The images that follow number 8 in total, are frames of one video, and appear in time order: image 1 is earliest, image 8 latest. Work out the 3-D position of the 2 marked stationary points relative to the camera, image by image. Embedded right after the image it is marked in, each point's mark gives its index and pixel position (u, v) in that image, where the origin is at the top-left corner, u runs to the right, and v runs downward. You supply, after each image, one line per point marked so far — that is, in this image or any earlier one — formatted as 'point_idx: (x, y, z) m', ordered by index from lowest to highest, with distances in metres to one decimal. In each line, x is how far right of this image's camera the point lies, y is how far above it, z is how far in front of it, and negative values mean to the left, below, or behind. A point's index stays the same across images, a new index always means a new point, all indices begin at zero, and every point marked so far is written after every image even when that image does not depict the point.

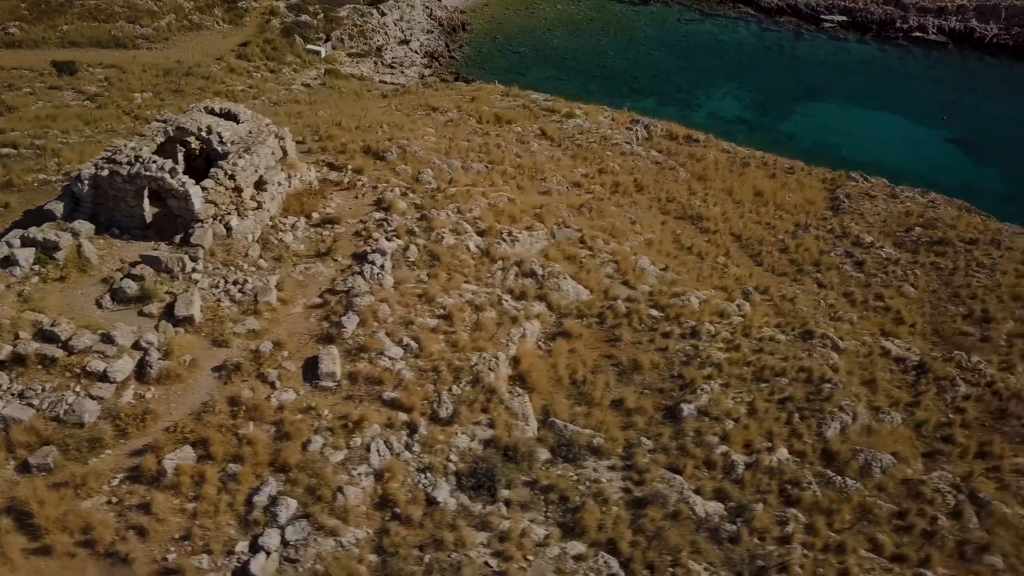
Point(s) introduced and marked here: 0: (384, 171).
0: (-2.9, +2.7, +18.6) m
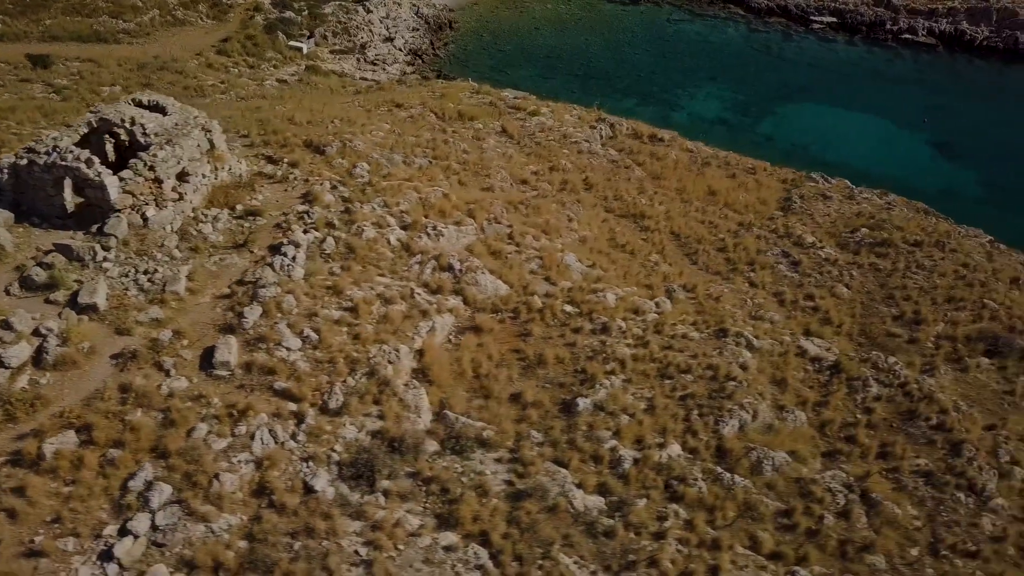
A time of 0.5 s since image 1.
0: (-4.4, +2.8, +18.7) m
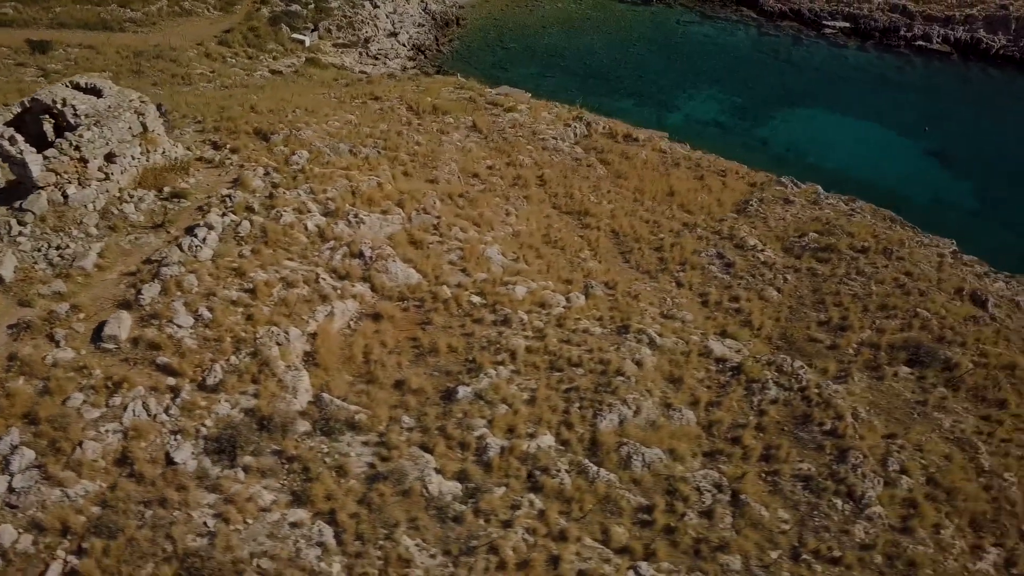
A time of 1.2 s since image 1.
0: (-5.9, +3.2, +19.1) m
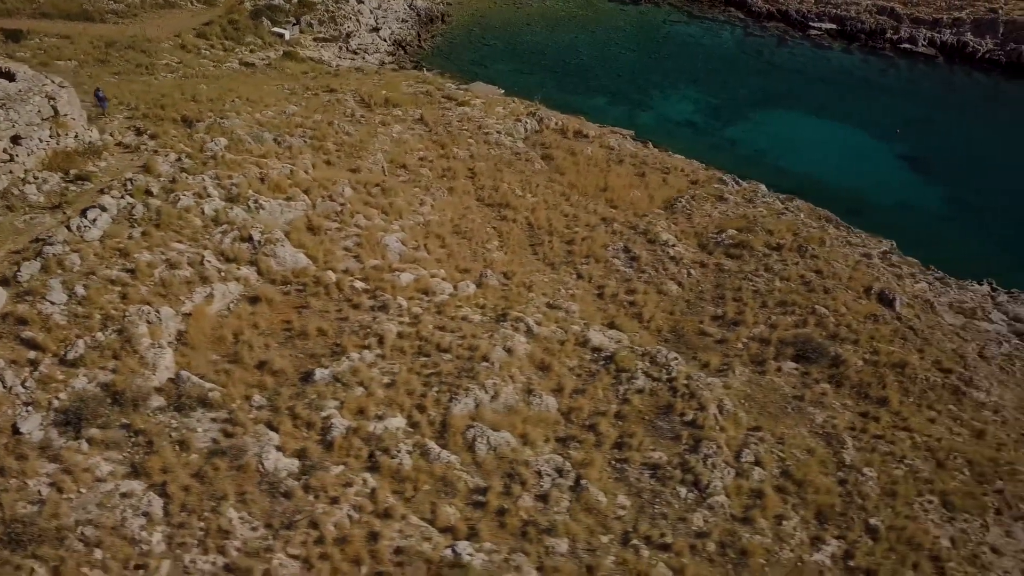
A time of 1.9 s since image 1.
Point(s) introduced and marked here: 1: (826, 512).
0: (-7.9, +3.6, +19.5) m
1: (+5.0, -3.6, +13.0) m
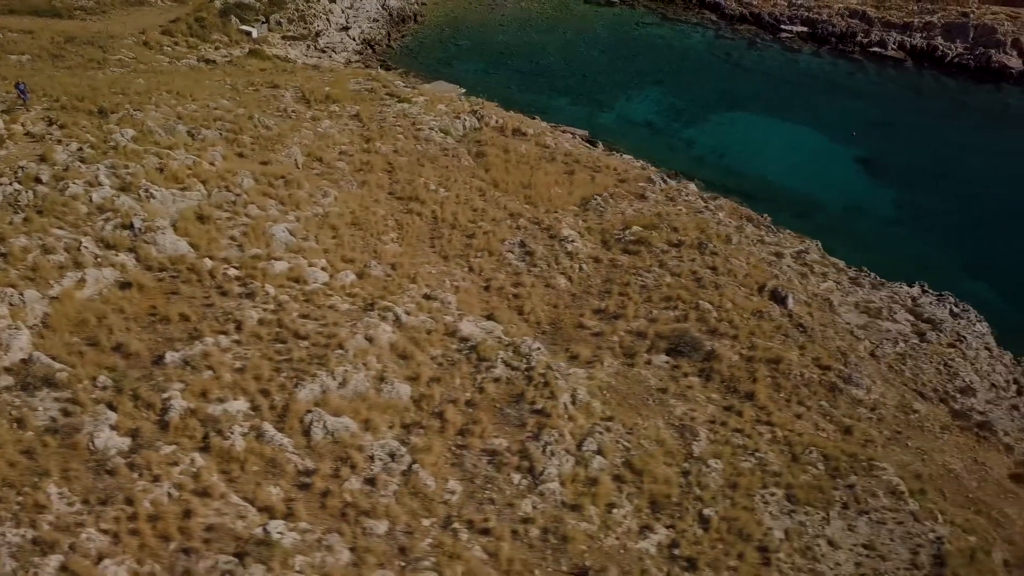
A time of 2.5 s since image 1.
0: (-10.3, +3.9, +19.8) m
1: (+2.4, -3.4, +13.1) m
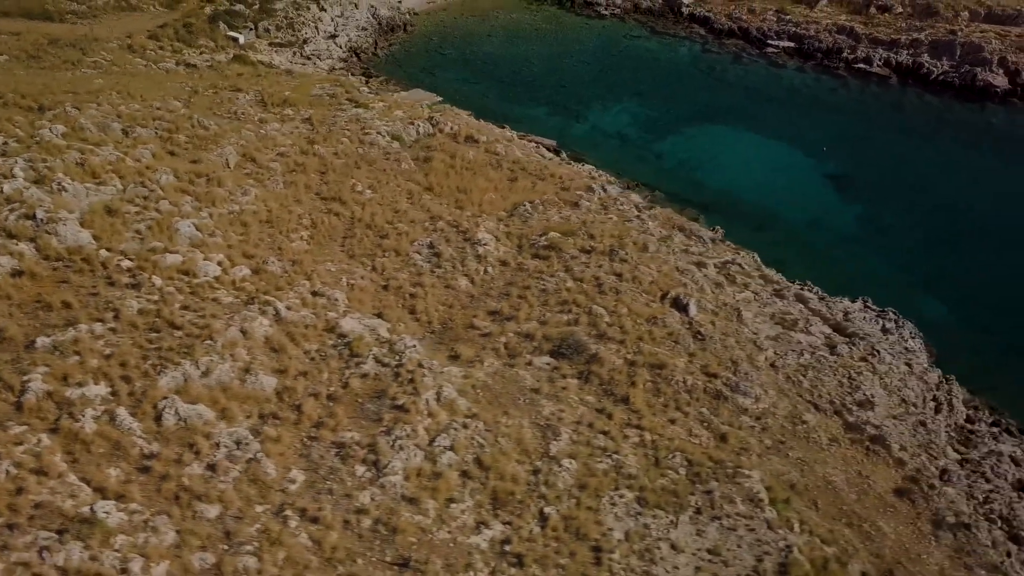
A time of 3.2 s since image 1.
0: (-12.4, +4.1, +20.5) m
1: (-0.1, -3.4, +13.2) m
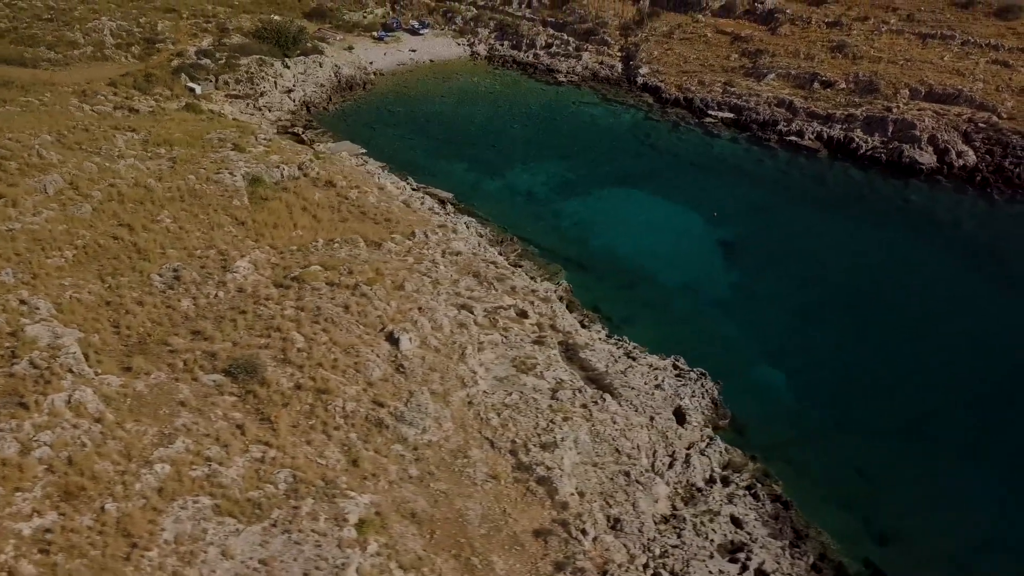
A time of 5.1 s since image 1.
0: (-18.6, +4.1, +23.0) m
1: (-7.5, -3.5, +14.0) m
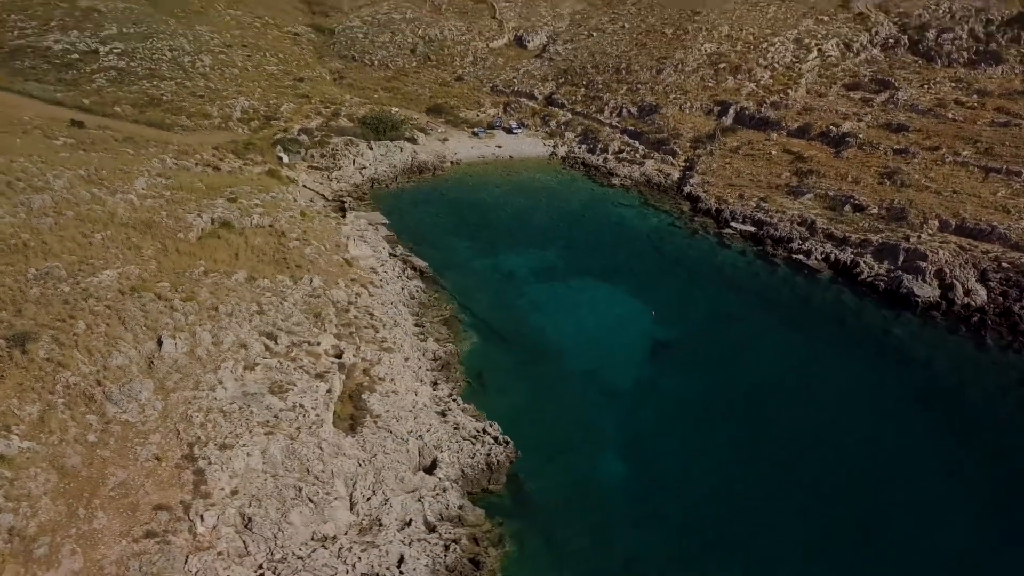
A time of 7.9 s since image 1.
0: (-23.3, +5.1, +31.6) m
1: (-16.3, -2.4, +19.1) m
